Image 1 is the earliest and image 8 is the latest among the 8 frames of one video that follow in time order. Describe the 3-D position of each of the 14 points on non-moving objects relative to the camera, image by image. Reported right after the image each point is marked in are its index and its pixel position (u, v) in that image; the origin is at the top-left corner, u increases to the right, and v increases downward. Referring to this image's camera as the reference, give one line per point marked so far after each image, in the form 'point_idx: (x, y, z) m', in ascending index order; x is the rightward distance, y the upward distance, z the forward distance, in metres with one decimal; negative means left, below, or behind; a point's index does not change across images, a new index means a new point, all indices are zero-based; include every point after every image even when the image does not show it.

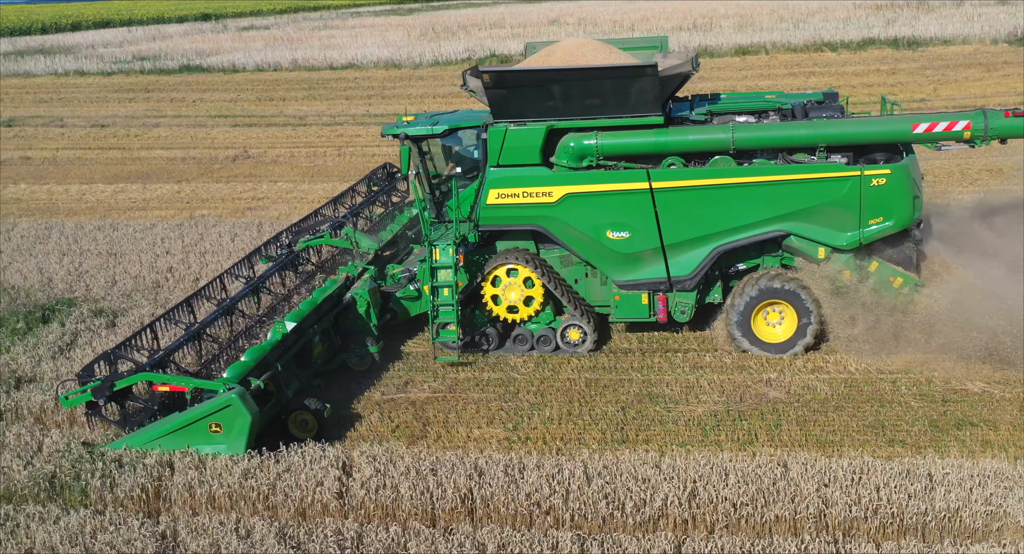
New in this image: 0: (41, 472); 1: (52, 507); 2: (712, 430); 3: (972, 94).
0: (-2.2, -0.9, +5.2) m
1: (-2.0, -1.0, +5.0) m
2: (+1.0, -0.8, +5.7) m
3: (+6.7, +2.7, +16.7) m
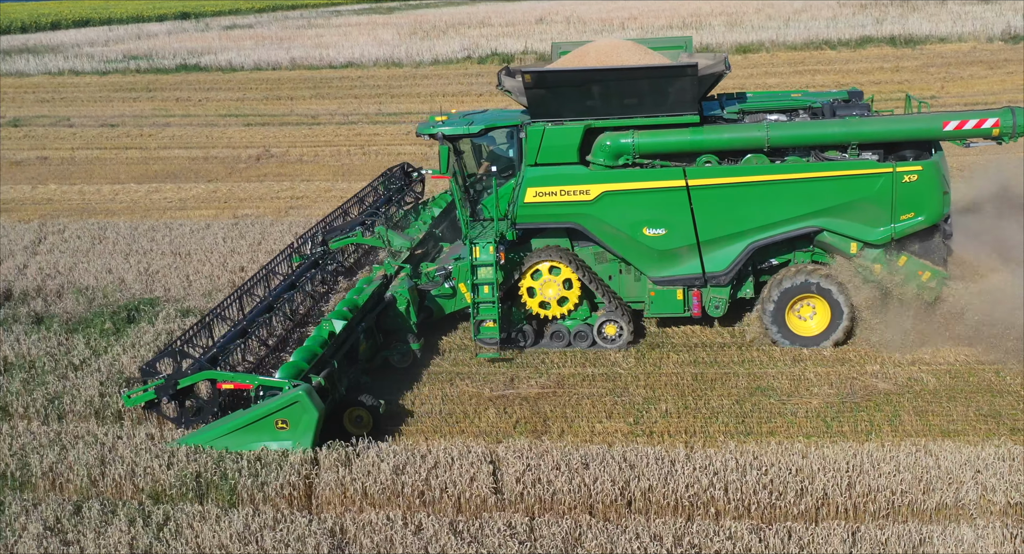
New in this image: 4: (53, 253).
0: (-1.5, -0.9, +5.2) m
1: (-1.3, -1.0, +5.0) m
2: (+1.6, -0.7, +5.8) m
3: (+7.0, +2.8, +17.0) m
4: (-3.7, +0.2, +9.3) m
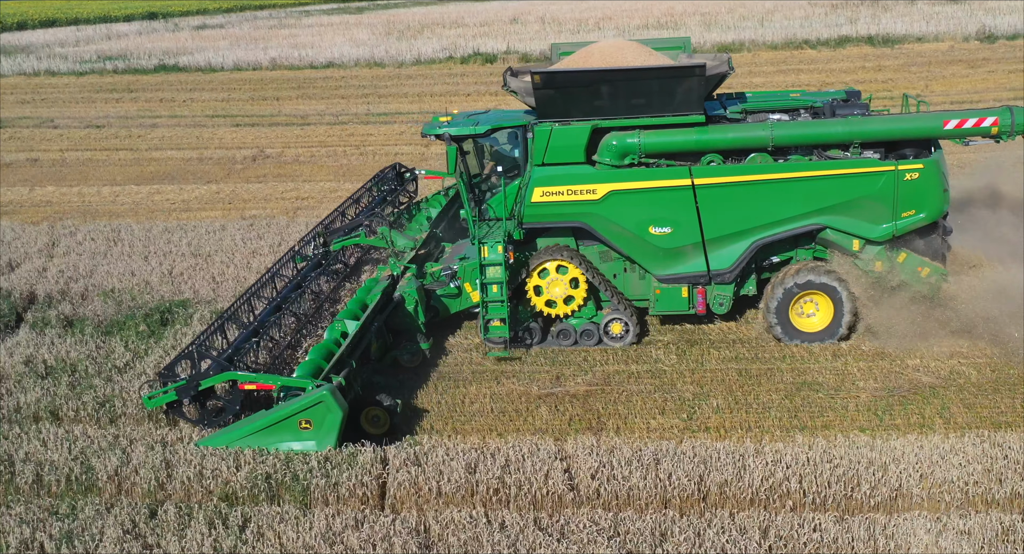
0: (-1.2, -0.9, +5.2) m
1: (-1.0, -1.0, +5.0) m
2: (+1.9, -0.7, +5.9) m
3: (+6.9, +2.9, +17.3) m
4: (-3.5, +0.2, +9.2) m
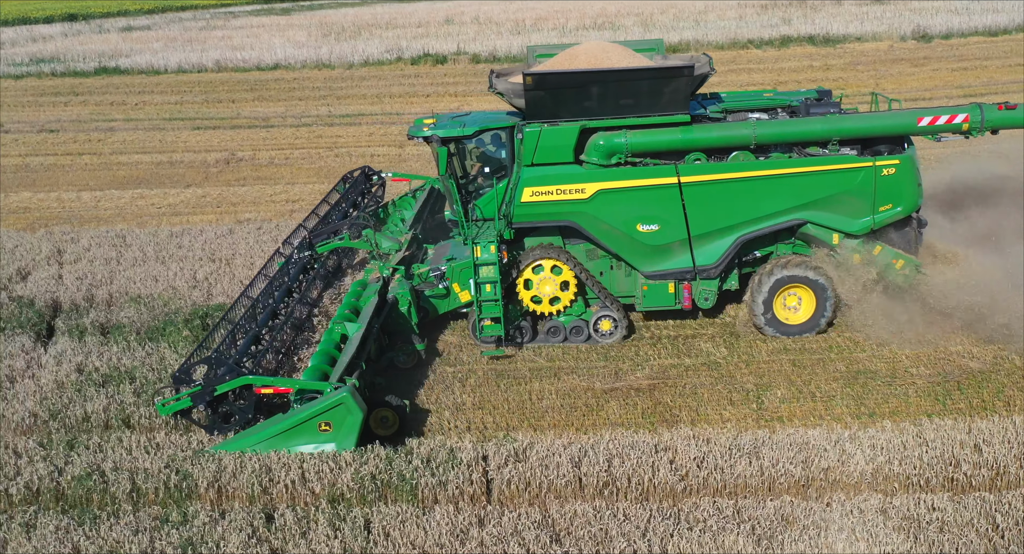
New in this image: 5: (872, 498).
0: (-0.7, -0.9, +5.2) m
1: (-0.5, -1.0, +5.0) m
2: (+2.4, -0.7, +6.2) m
3: (+6.3, +3.0, +17.8) m
4: (-3.4, +0.1, +9.0) m
5: (+1.5, -0.9, +4.8) m
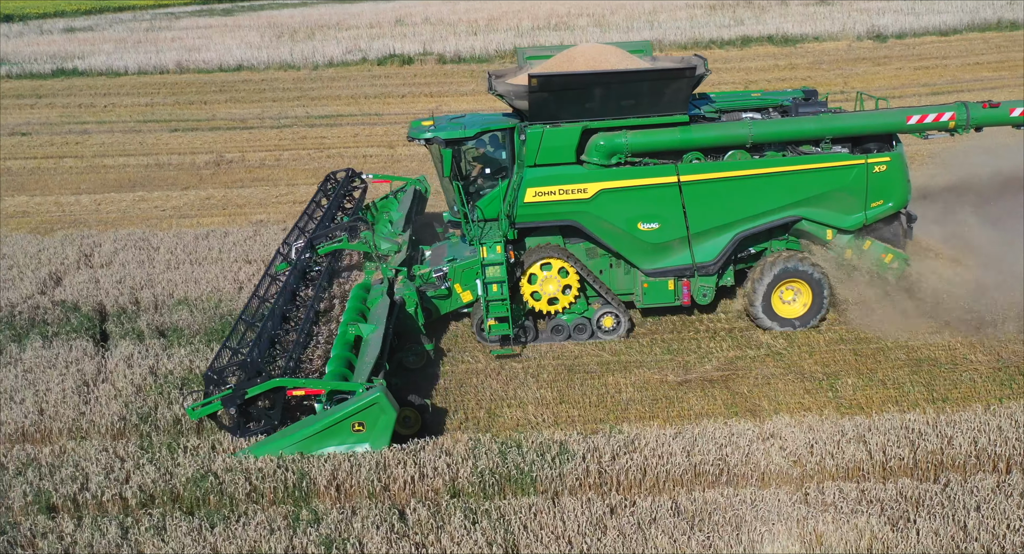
0: (-0.2, -0.9, +5.3) m
1: (+0.1, -1.0, +5.1) m
2: (+2.8, -0.6, +6.4) m
3: (+6.0, +3.1, +18.3) m
4: (-3.1, +0.1, +8.9) m
5: (+2.1, -0.9, +5.0) m
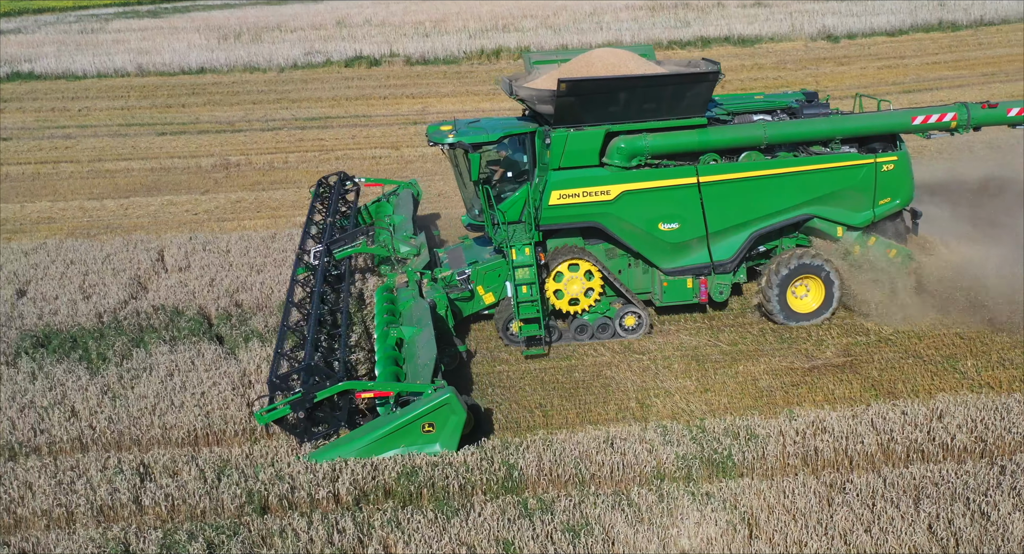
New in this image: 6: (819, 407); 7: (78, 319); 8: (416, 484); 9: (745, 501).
0: (+0.8, -0.8, +5.5) m
1: (+1.1, -0.9, +5.3) m
2: (+3.7, -0.5, +6.9) m
3: (+5.7, +3.2, +19.0) m
4: (-2.5, +0.1, +8.8) m
5: (+3.0, -0.8, +5.4) m
6: (+1.7, -0.7, +6.2) m
7: (-2.9, -0.3, +7.7) m
8: (-0.4, -1.0, +5.3) m
9: (+1.0, -1.0, +5.1) m
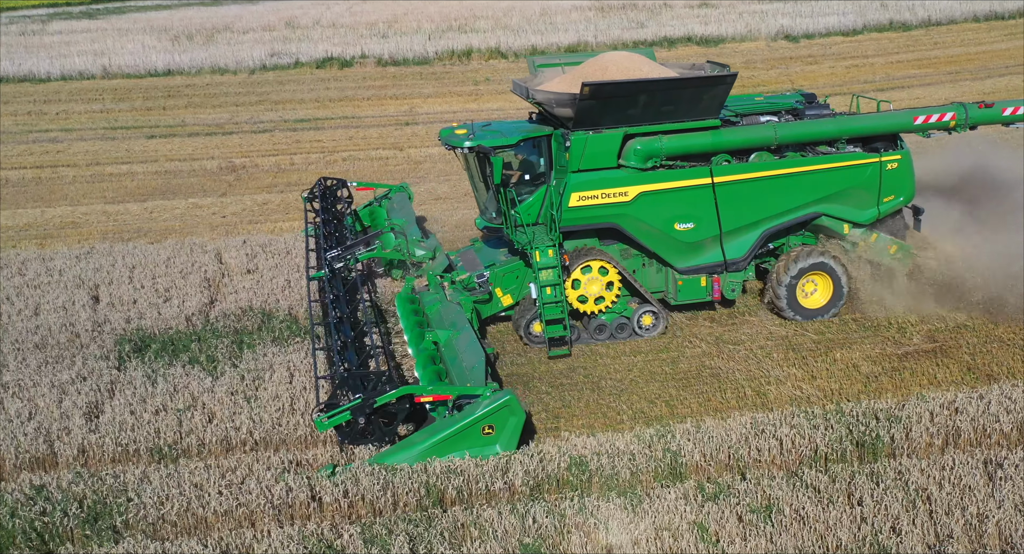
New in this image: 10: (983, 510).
0: (+1.6, -0.8, +5.7) m
1: (+1.9, -0.9, +5.5) m
2: (+4.3, -0.4, +7.3) m
3: (+5.4, +3.3, +19.6) m
4: (-1.9, 0.0, +8.8) m
5: (+3.8, -0.7, +5.8) m
6: (+2.4, -0.7, +6.5) m
7: (-2.3, -0.3, +7.7) m
8: (+0.4, -0.9, +5.5) m
9: (+1.8, -1.0, +5.3) m
10: (+2.1, -1.0, +5.0) m
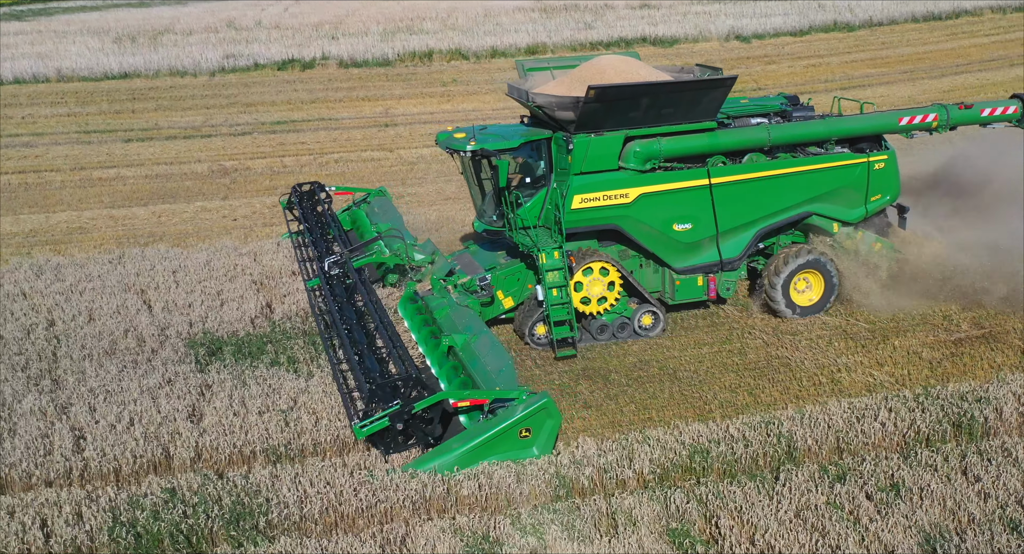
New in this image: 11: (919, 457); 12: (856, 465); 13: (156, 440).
0: (+2.2, -0.7, +6.0) m
1: (+2.5, -0.8, +5.8) m
2: (+4.8, -0.3, +7.8) m
3: (+4.8, +3.4, +20.1) m
4: (-1.6, 0.0, +8.8) m
5: (+4.4, -0.6, +6.2) m
6: (+2.9, -0.6, +6.9) m
7: (-1.9, -0.3, +7.6) m
8: (+1.0, -0.9, +5.6) m
9: (+2.4, -0.9, +5.6) m
10: (+2.7, -1.0, +5.3) m
11: (+2.0, -0.9, +5.6) m
12: (+1.7, -0.9, +5.6) m
13: (-1.8, -0.8, +5.9) m
